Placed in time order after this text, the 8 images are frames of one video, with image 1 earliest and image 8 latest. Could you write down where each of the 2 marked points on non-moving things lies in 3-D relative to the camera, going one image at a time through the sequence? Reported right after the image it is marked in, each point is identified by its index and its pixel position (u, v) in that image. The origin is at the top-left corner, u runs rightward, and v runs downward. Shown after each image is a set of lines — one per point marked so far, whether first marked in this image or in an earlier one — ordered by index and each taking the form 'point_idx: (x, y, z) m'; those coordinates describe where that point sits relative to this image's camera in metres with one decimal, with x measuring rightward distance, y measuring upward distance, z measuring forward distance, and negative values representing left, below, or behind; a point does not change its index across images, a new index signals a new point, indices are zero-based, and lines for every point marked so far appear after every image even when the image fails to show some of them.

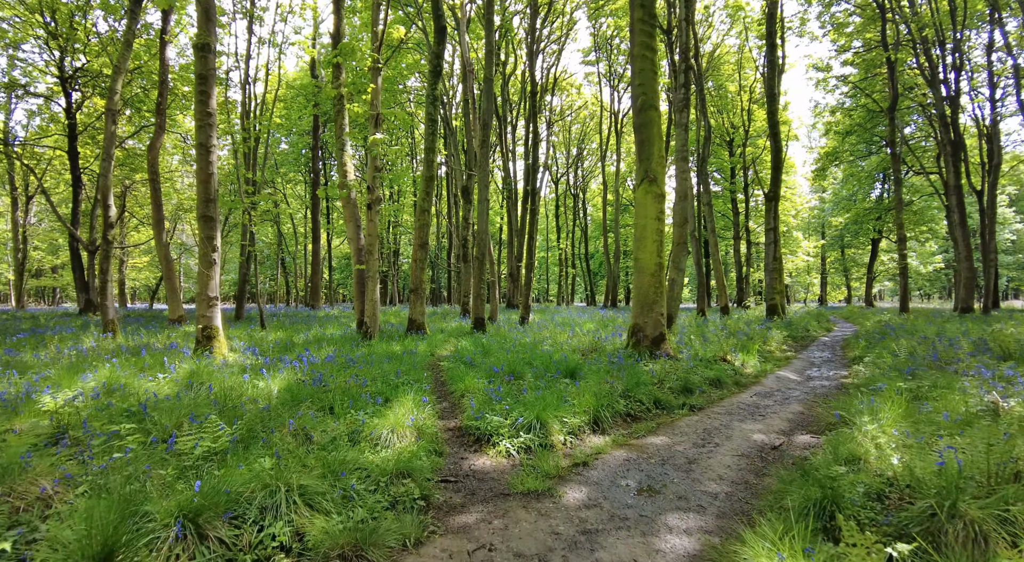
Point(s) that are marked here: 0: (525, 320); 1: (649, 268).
0: (+0.4, -1.2, +16.0) m
1: (+2.1, +0.2, +8.6) m
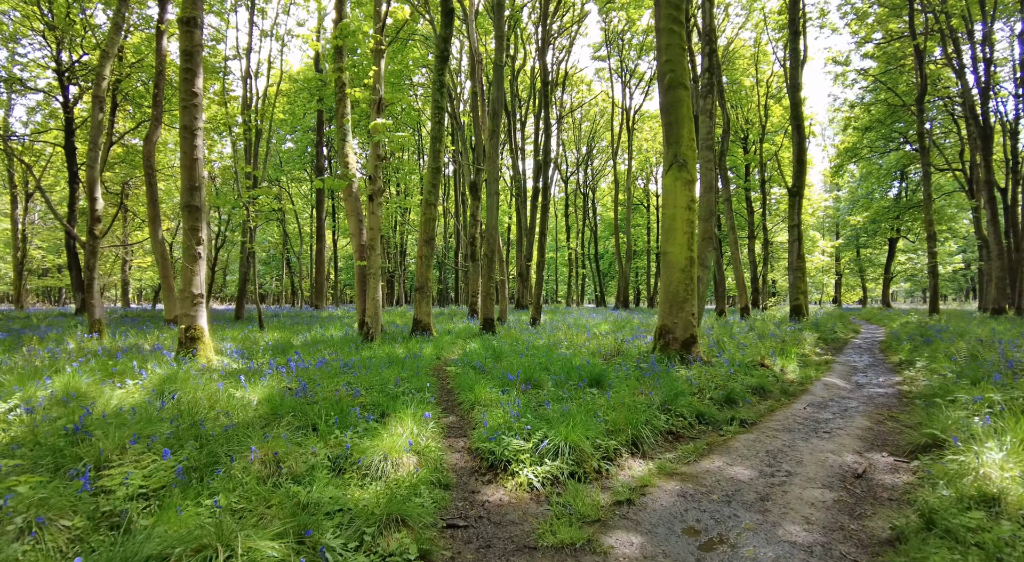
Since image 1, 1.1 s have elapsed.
0: (+0.7, -1.1, +15.2) m
1: (+2.3, +0.2, +7.8) m
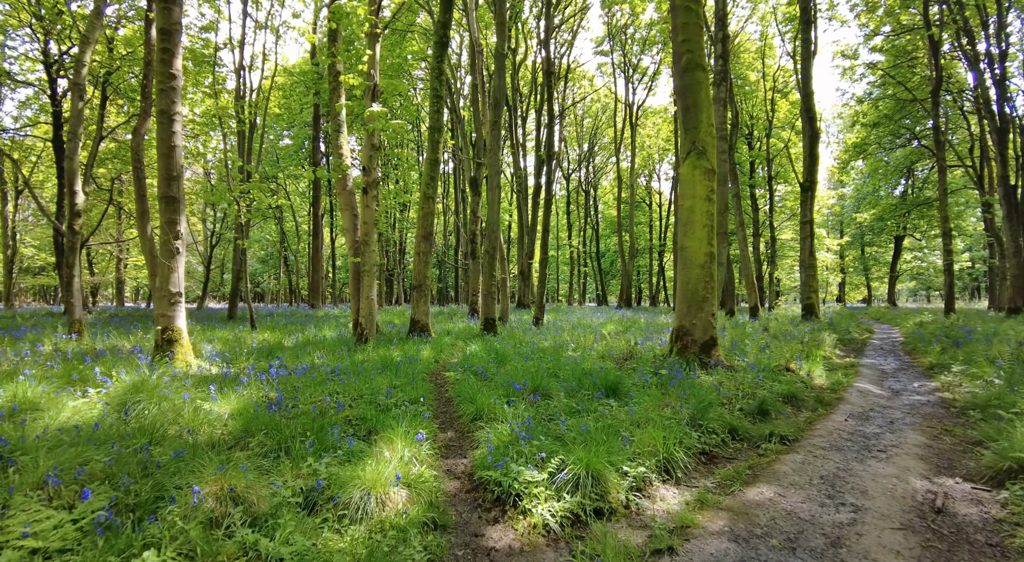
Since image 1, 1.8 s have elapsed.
0: (+0.7, -1.1, +14.6) m
1: (+2.4, +0.3, +7.2) m
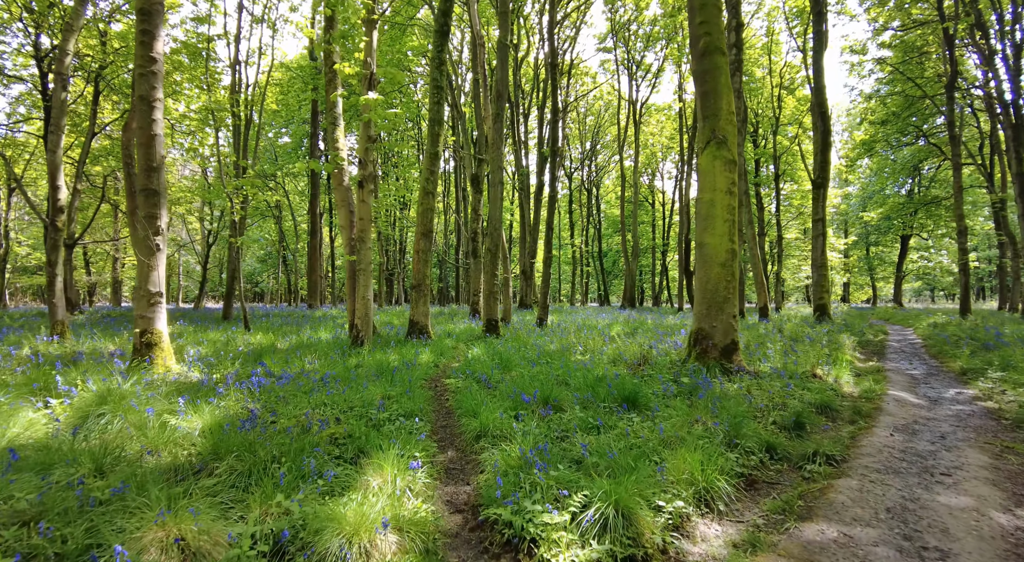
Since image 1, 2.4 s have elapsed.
0: (+0.8, -1.1, +14.1) m
1: (+2.5, +0.3, +6.6) m
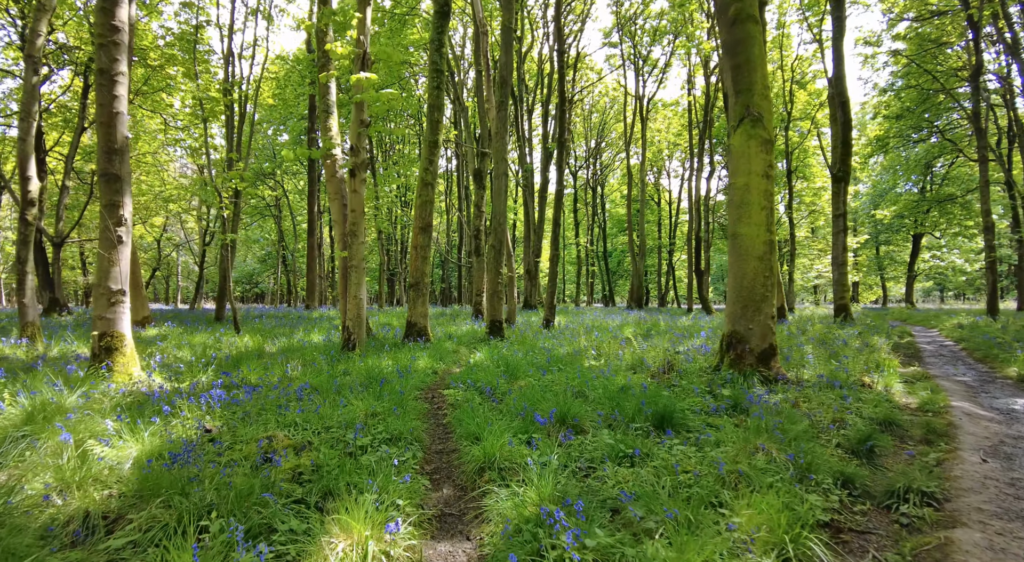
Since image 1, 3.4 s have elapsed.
0: (+0.9, -1.0, +13.3) m
1: (+2.5, +0.3, +5.8) m
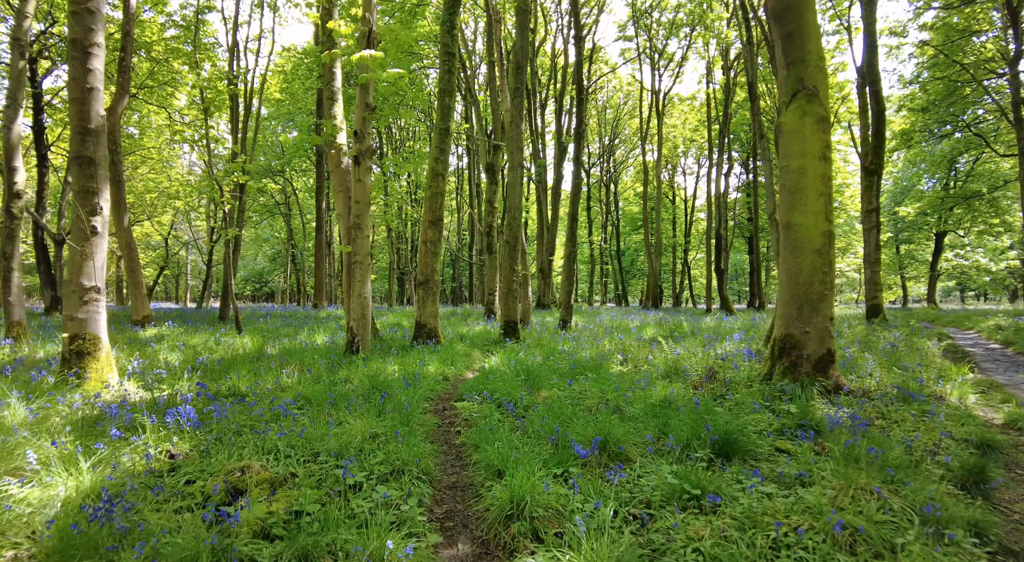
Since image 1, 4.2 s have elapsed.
0: (+1.2, -1.0, +12.6) m
1: (+2.7, +0.4, +5.1) m
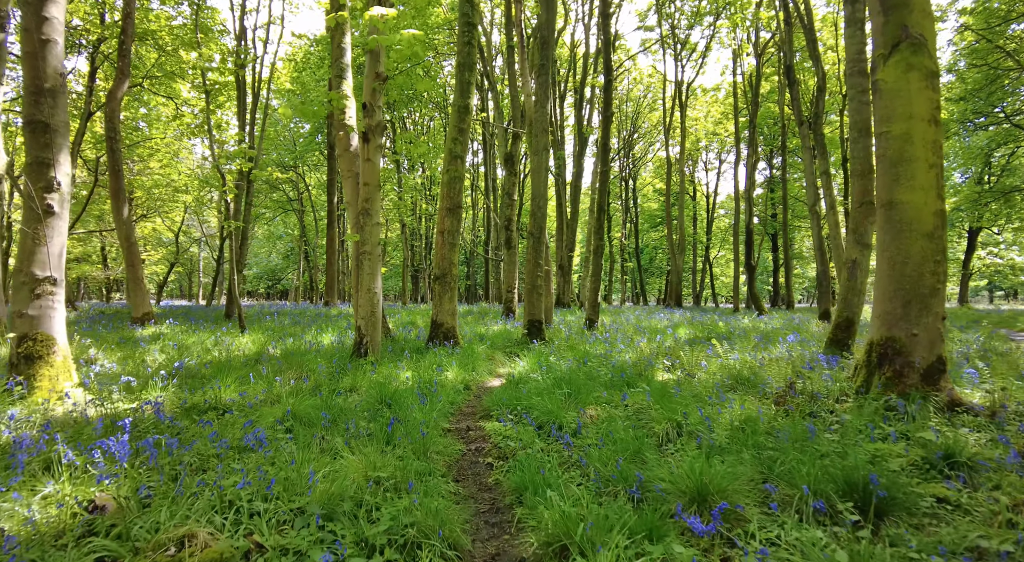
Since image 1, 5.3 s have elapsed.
0: (+1.7, -0.9, +11.6) m
1: (+3.0, +0.4, +4.1) m
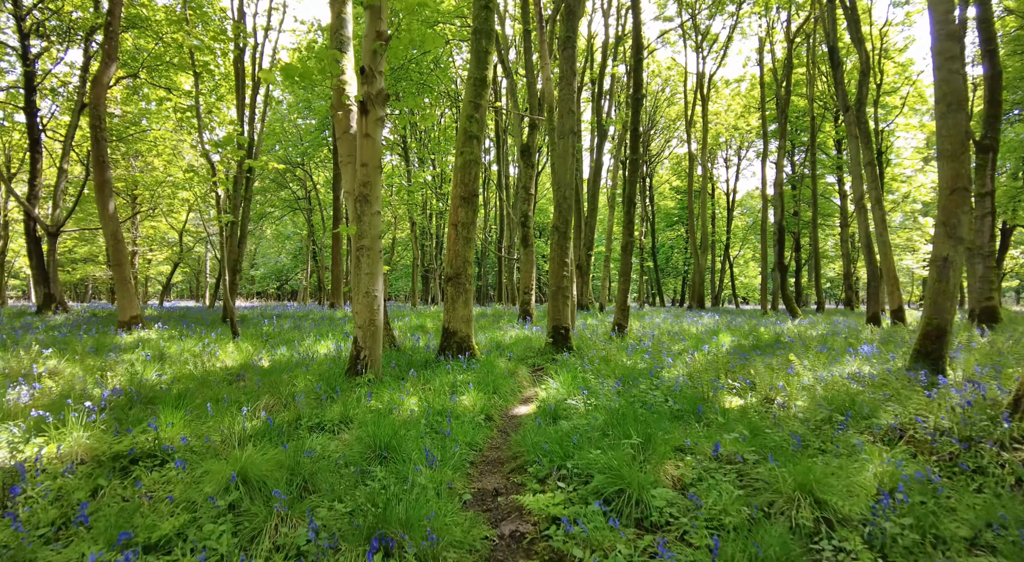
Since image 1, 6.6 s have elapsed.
0: (+2.1, -0.9, +10.4) m
1: (+3.3, +0.4, +2.9) m
